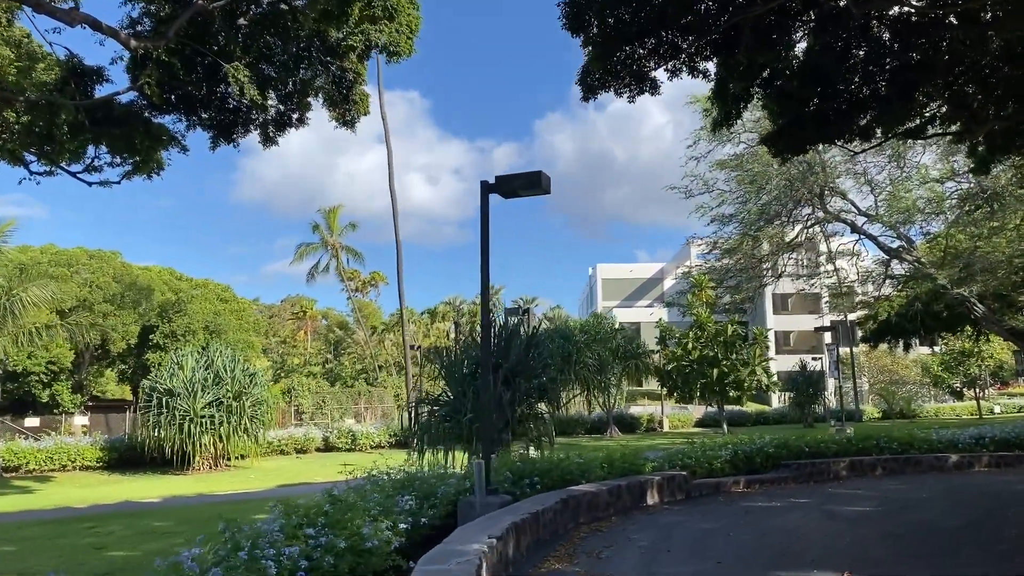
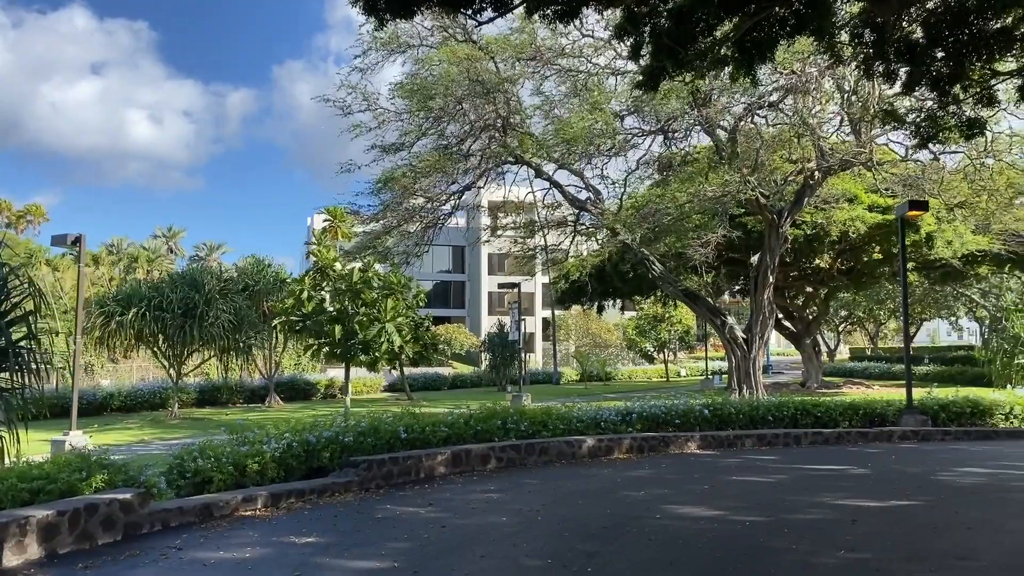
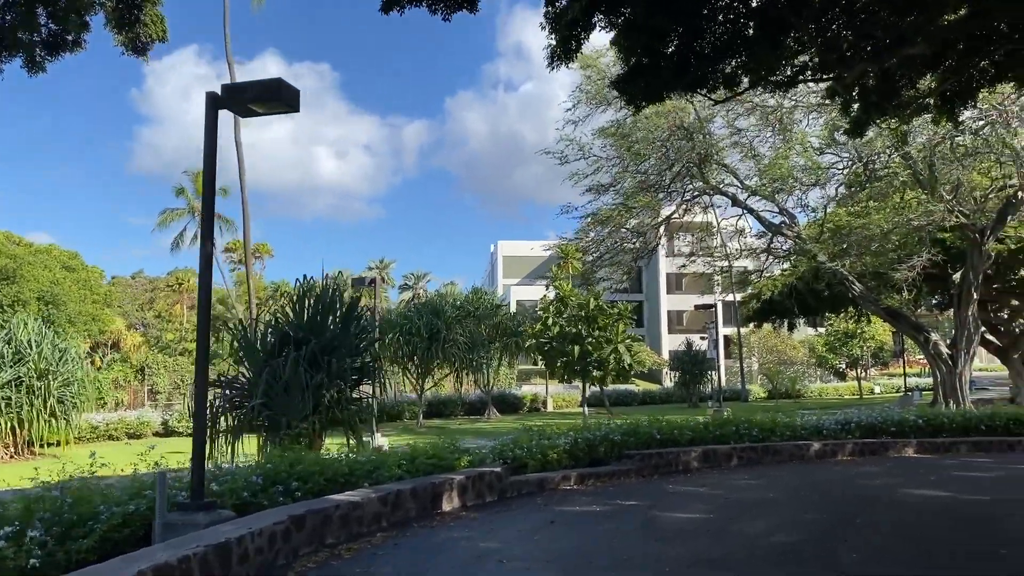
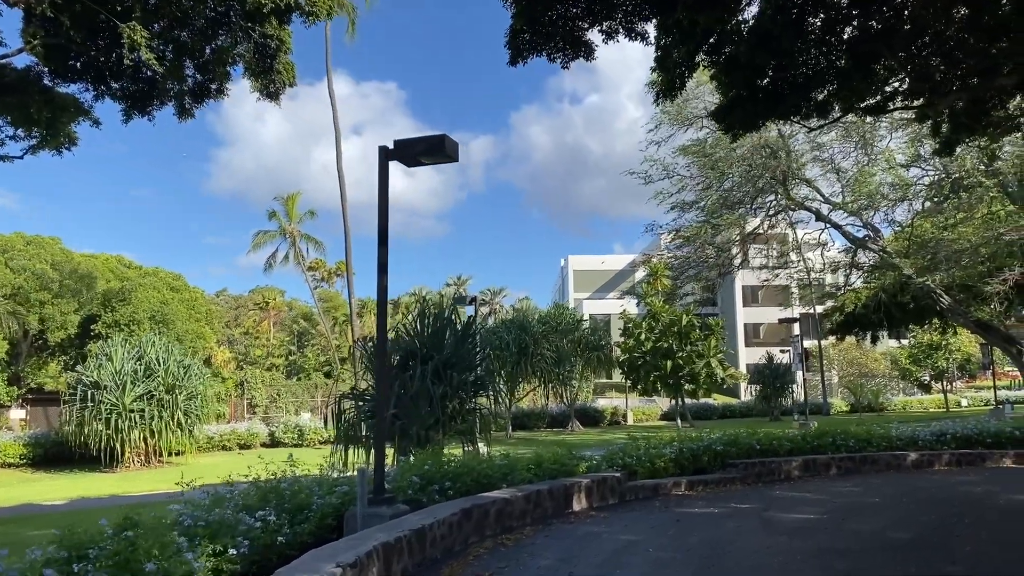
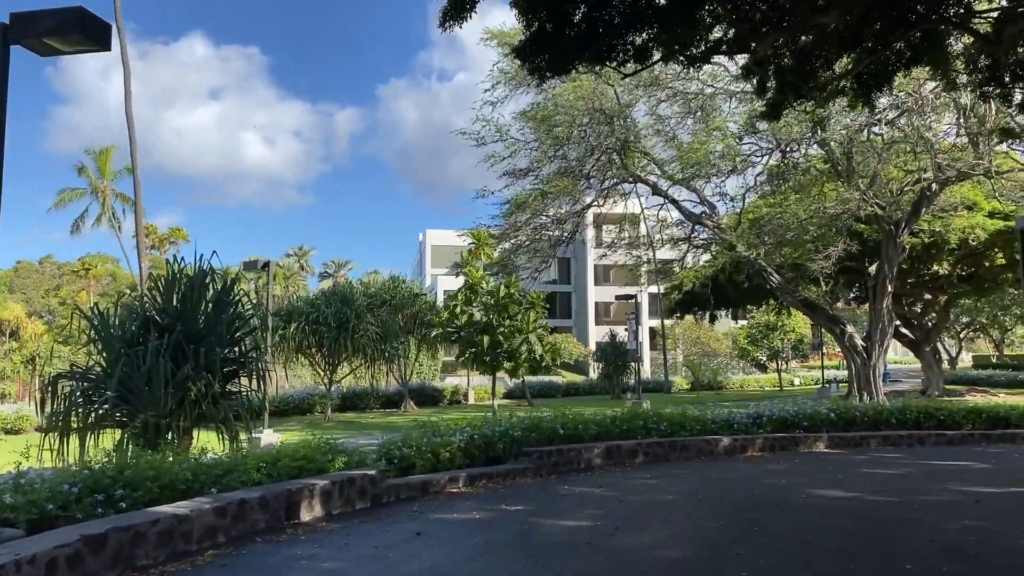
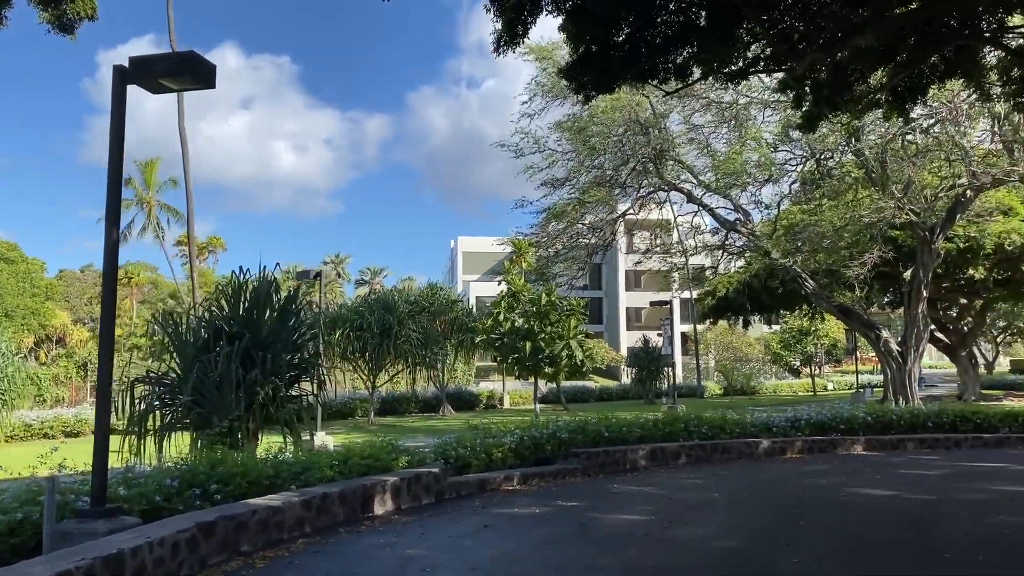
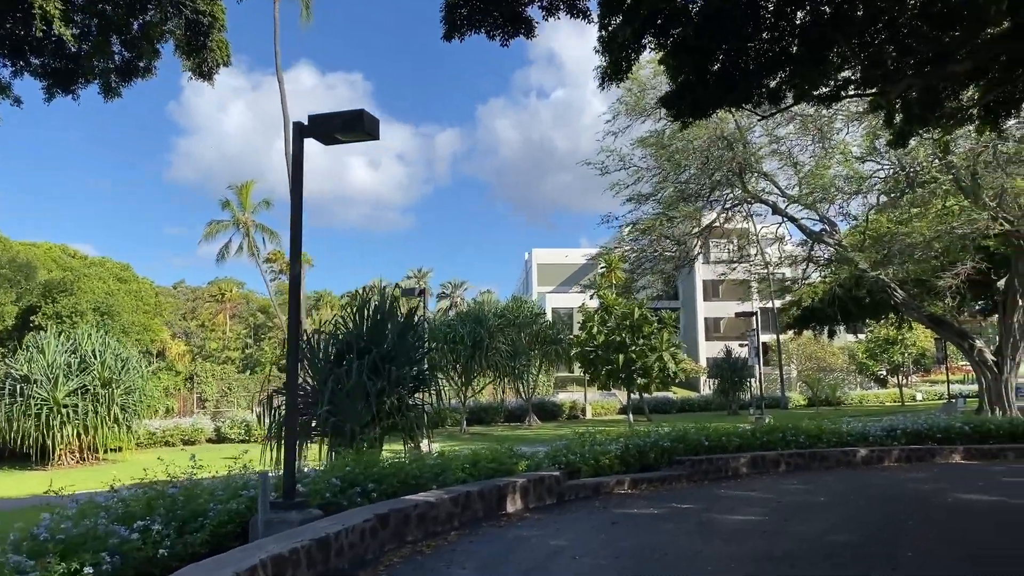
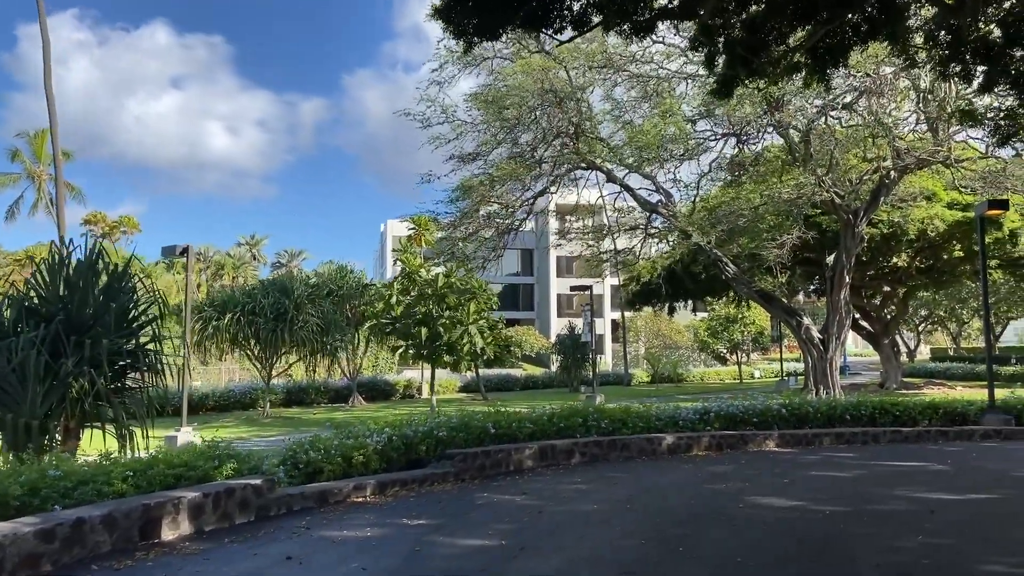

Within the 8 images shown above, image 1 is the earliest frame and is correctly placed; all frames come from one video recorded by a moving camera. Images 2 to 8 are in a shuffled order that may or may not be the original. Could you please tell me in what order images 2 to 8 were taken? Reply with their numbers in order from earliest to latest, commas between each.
4, 7, 3, 6, 5, 8, 2
